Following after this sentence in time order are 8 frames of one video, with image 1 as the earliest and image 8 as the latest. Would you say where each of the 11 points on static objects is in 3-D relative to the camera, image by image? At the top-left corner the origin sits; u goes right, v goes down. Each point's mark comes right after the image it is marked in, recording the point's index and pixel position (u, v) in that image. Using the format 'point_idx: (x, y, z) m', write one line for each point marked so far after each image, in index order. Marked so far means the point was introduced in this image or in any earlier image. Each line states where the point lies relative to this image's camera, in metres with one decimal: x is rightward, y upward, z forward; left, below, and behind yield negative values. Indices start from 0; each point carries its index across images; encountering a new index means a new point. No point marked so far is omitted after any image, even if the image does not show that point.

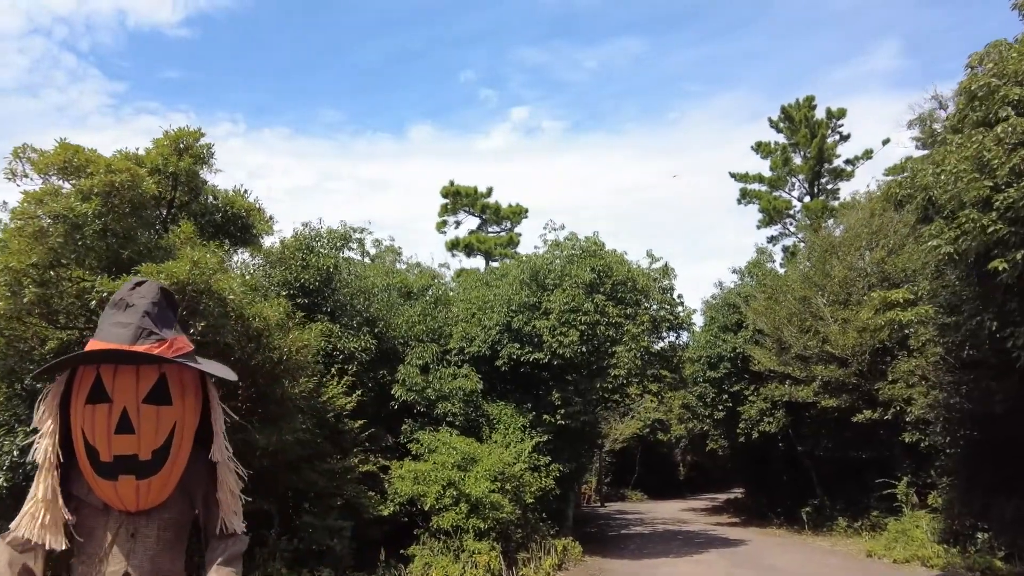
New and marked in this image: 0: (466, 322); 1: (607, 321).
0: (-1.0, -0.8, +14.0) m
1: (+2.0, -0.7, +13.3) m
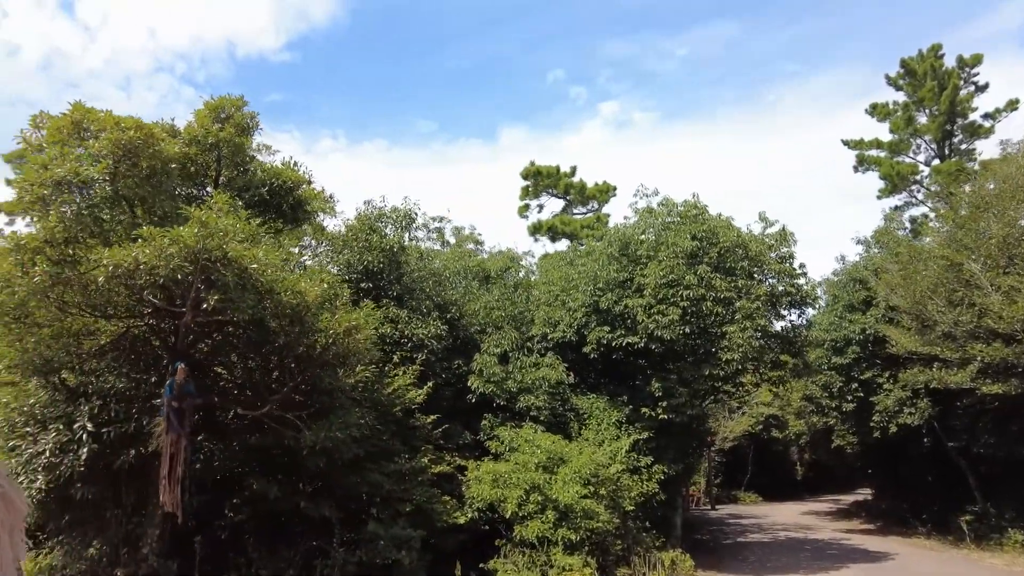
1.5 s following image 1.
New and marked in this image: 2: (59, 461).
0: (+0.7, -0.3, +12.5) m
1: (+3.5, -0.1, +11.3) m
2: (-5.1, -1.9, +7.3) m
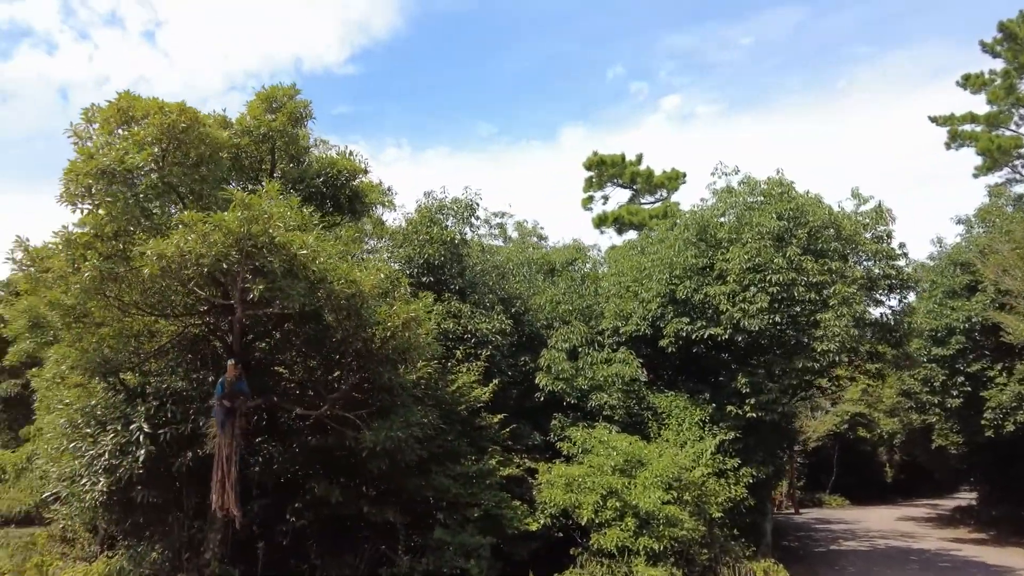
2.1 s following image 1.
0: (+1.9, -0.2, +11.7) m
1: (+4.6, +0.1, +10.3) m
2: (-4.3, -1.9, +7.1) m
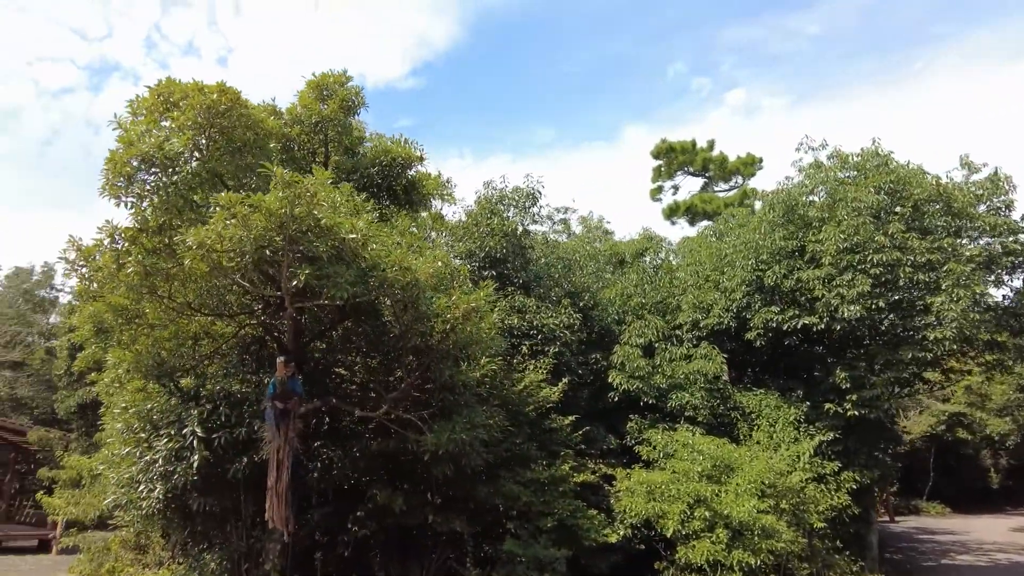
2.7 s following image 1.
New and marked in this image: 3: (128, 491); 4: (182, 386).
0: (+3.1, 0.0, +10.8) m
1: (+5.6, +0.4, +9.1) m
2: (-3.5, -1.9, +6.8) m
3: (-4.1, -2.2, +6.9) m
4: (-3.7, -1.1, +7.3) m
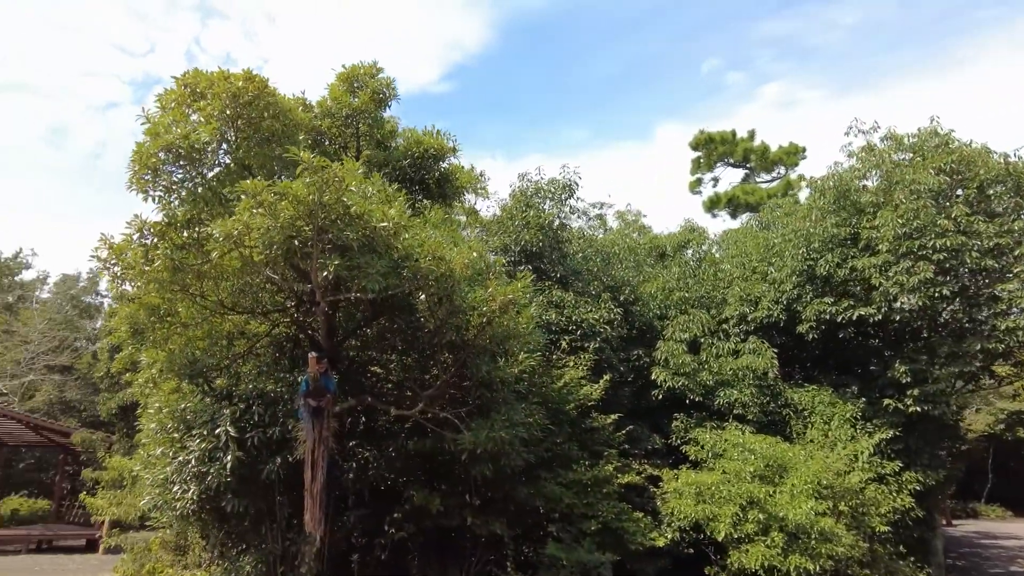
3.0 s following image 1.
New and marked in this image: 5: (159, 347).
0: (+3.7, +0.1, +10.3) m
1: (+6.1, +0.5, +8.5) m
2: (-3.1, -1.8, +6.6) m
3: (-3.7, -2.1, +6.8) m
4: (-3.3, -1.1, +7.2) m
5: (-3.9, -0.6, +7.2) m
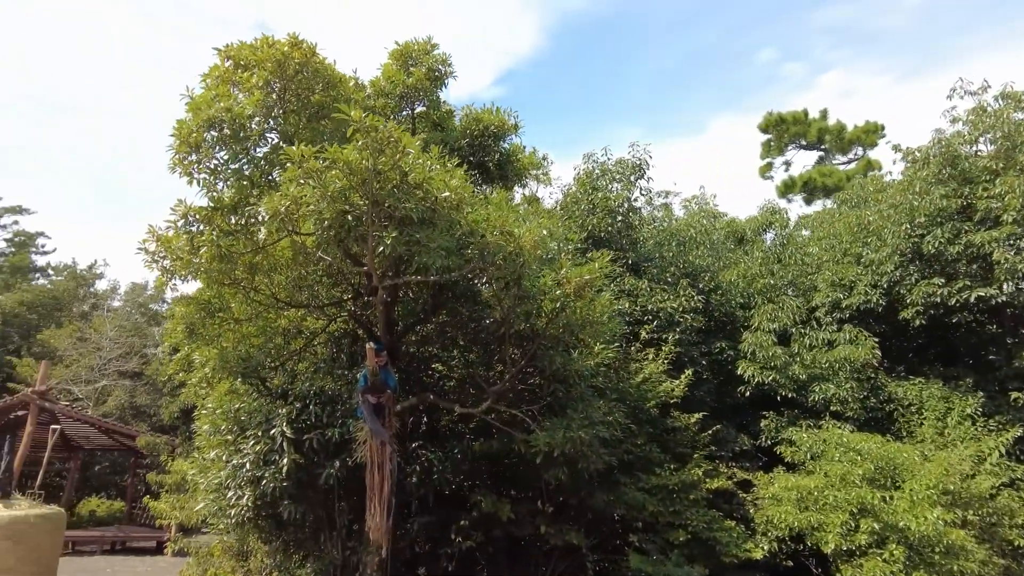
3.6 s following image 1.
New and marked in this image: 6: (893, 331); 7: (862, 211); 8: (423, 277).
0: (+4.6, +0.4, +9.3) m
1: (+6.9, +0.8, +7.3) m
2: (-2.4, -1.8, +6.2) m
3: (-2.9, -2.1, +6.4) m
4: (-2.5, -1.0, +6.8) m
5: (-3.1, -0.6, +6.8) m
6: (+5.3, -0.6, +9.1) m
7: (+5.1, +1.1, +9.5) m
8: (-0.7, +0.1, +5.0) m
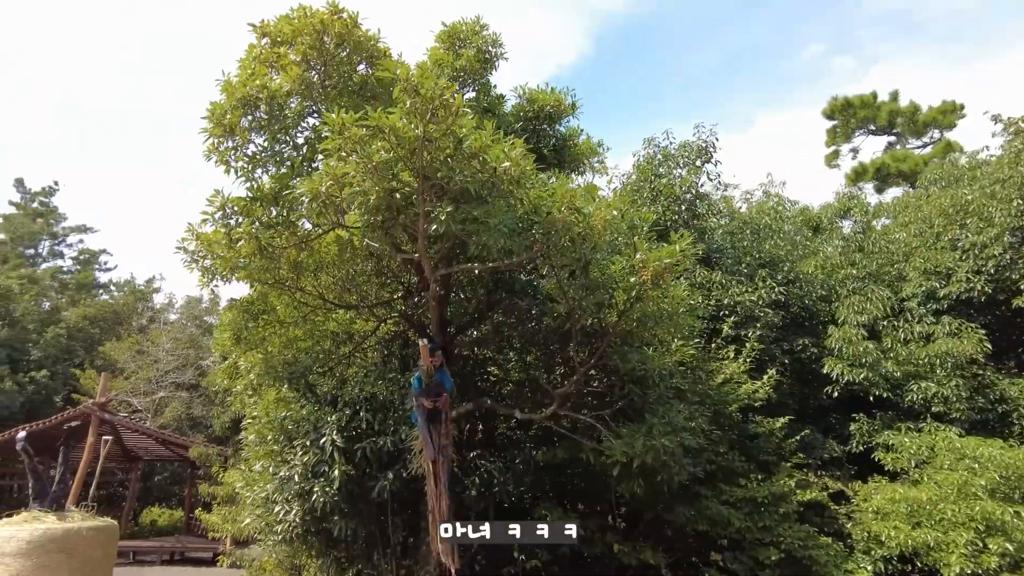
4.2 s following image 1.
0: (+5.4, +0.5, +8.4) m
1: (+7.5, +1.1, +6.2) m
2: (-1.8, -1.7, +5.7) m
3: (-2.3, -2.1, +6.0) m
4: (-1.9, -1.0, +6.3) m
5: (-2.5, -0.6, +6.4) m
6: (+6.1, -0.4, +8.2) m
7: (+5.8, +1.3, +8.6) m
8: (-0.2, +0.1, +4.5) m
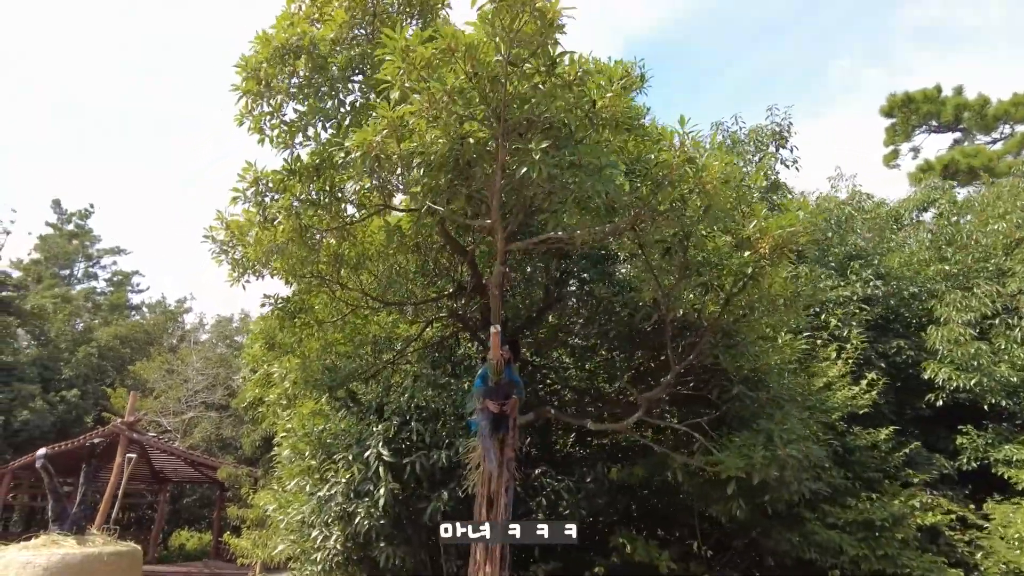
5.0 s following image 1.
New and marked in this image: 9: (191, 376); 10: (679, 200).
0: (+6.0, +0.6, +7.4) m
1: (+8.0, +1.2, +5.2) m
2: (-1.2, -1.7, +5.0) m
3: (-1.7, -2.0, +5.3) m
4: (-1.3, -1.0, +5.6) m
5: (-1.9, -0.6, +5.7) m
6: (+6.7, -0.4, +7.1) m
7: (+6.5, +1.3, +7.6) m
8: (+0.3, +0.3, +3.7) m
9: (-8.9, -2.4, +17.9) m
10: (+0.9, +0.4, +3.7) m
